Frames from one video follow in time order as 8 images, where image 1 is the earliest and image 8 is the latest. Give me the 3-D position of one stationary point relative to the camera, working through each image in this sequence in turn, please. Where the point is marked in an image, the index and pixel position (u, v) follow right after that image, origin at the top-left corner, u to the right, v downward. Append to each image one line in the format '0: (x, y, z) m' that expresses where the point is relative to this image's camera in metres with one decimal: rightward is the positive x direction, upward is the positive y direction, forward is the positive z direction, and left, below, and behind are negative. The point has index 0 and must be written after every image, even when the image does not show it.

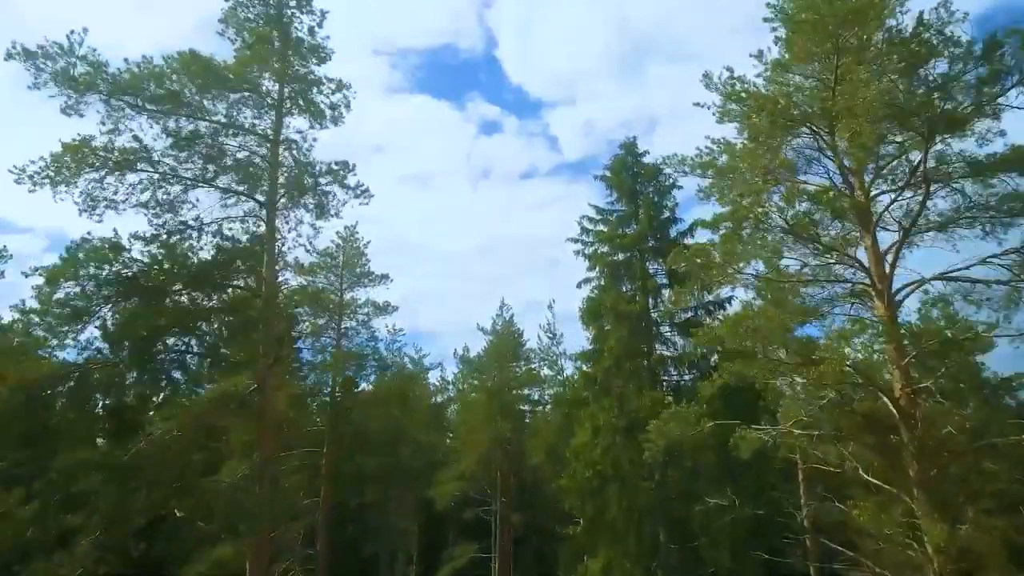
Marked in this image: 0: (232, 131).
0: (-4.9, +2.7, +15.0) m
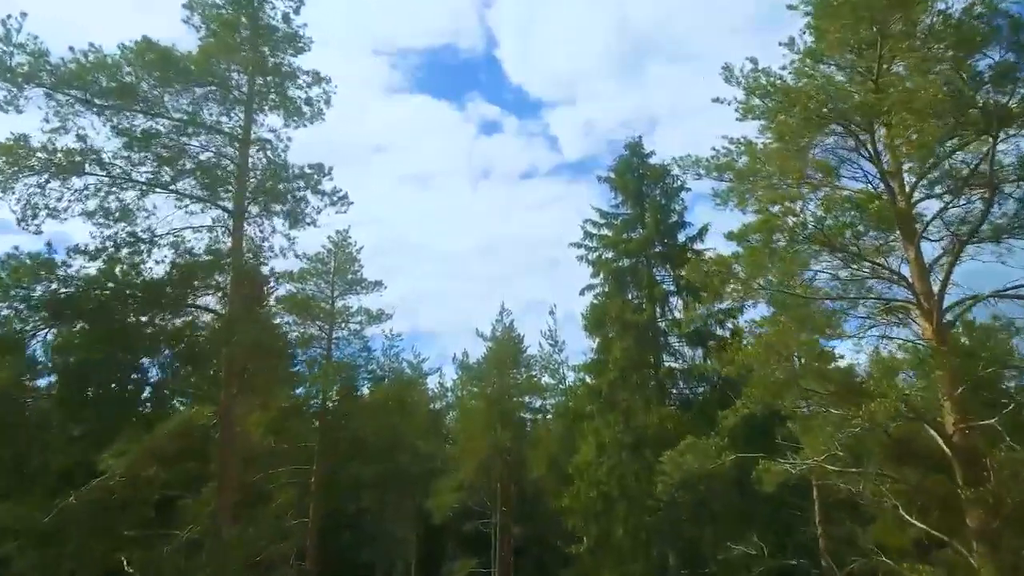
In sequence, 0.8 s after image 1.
0: (-5.0, +2.5, +13.3) m
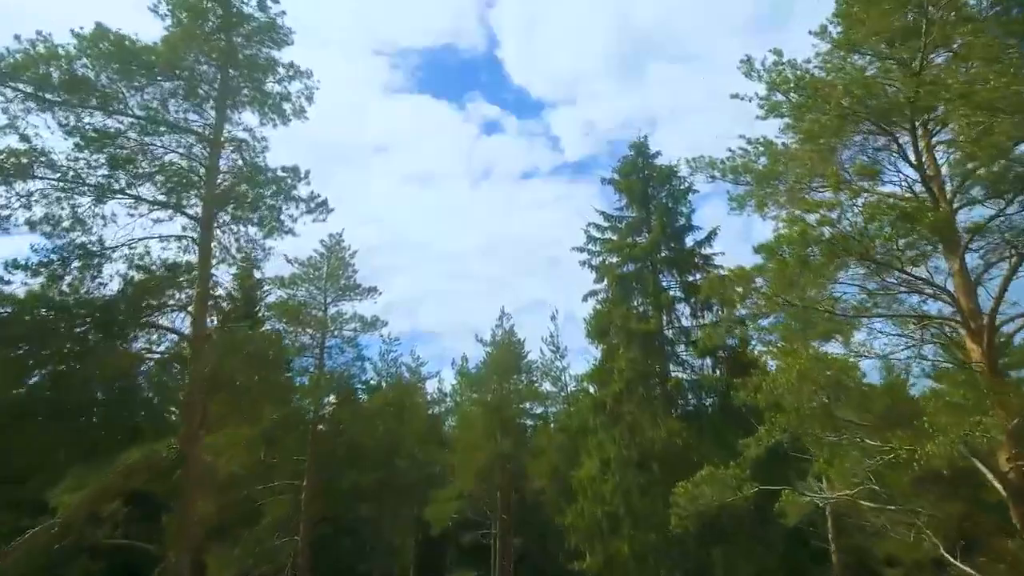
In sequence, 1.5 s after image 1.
0: (-5.0, +2.2, +12.0) m
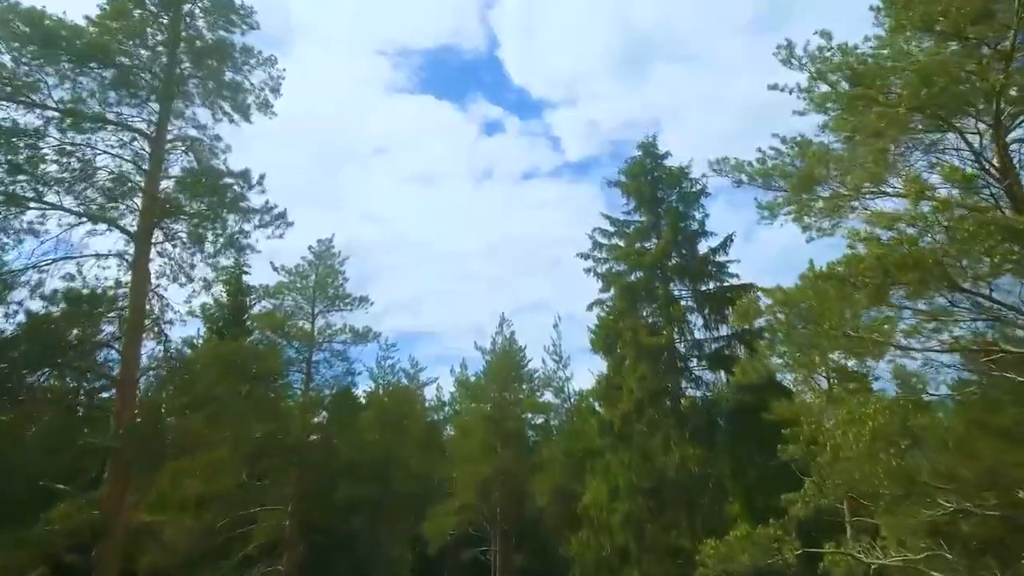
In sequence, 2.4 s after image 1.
0: (-5.0, +1.9, +10.0) m
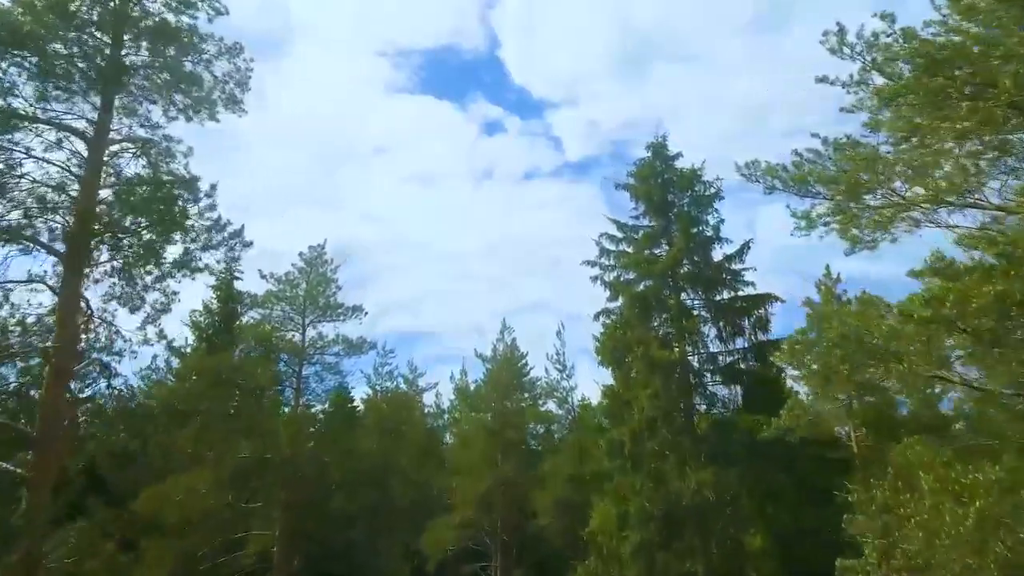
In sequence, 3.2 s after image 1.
0: (-4.9, +1.6, +8.4) m
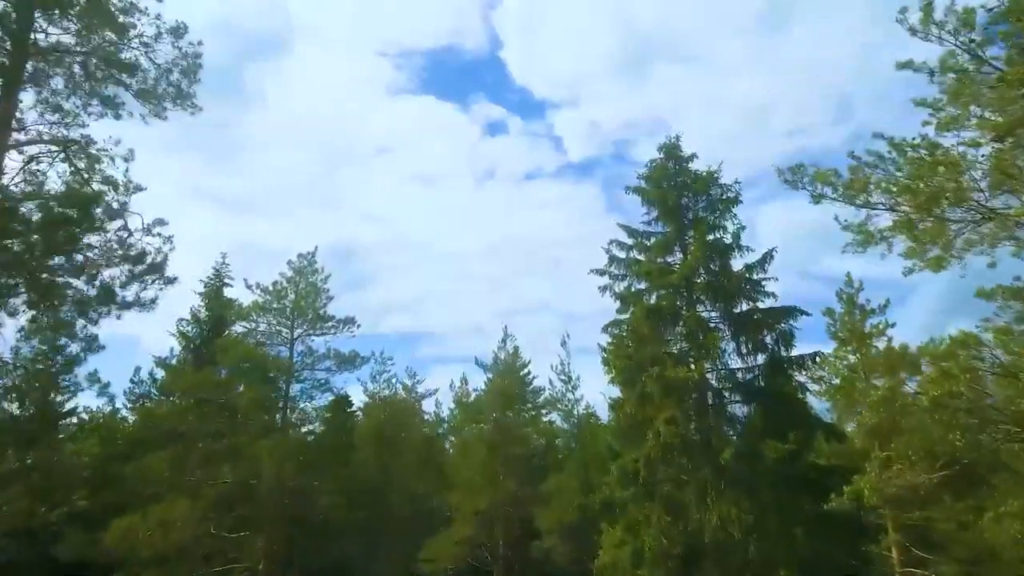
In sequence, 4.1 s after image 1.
0: (-4.8, +1.3, +6.5) m
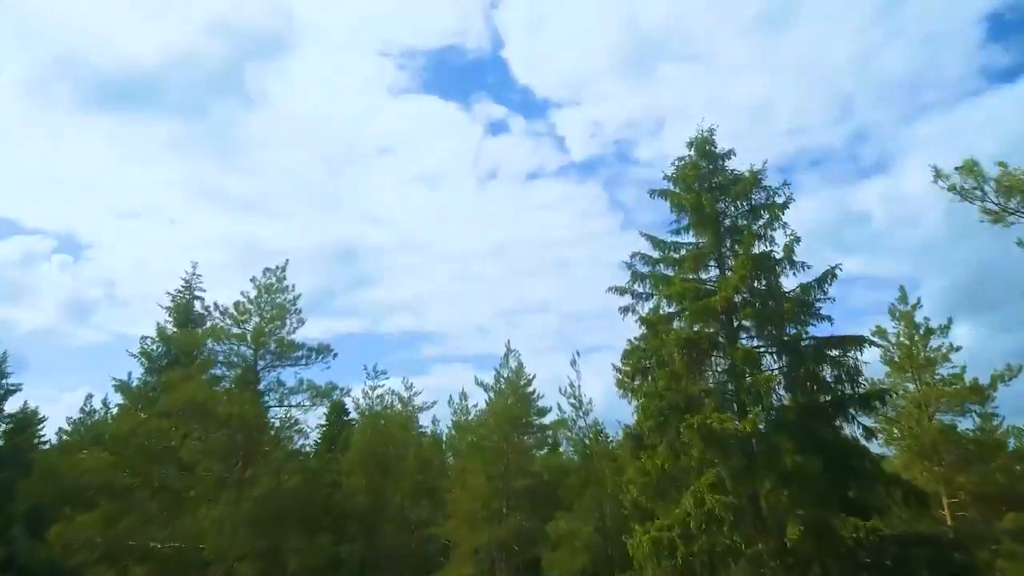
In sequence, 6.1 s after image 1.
0: (-4.8, +0.7, +2.4) m
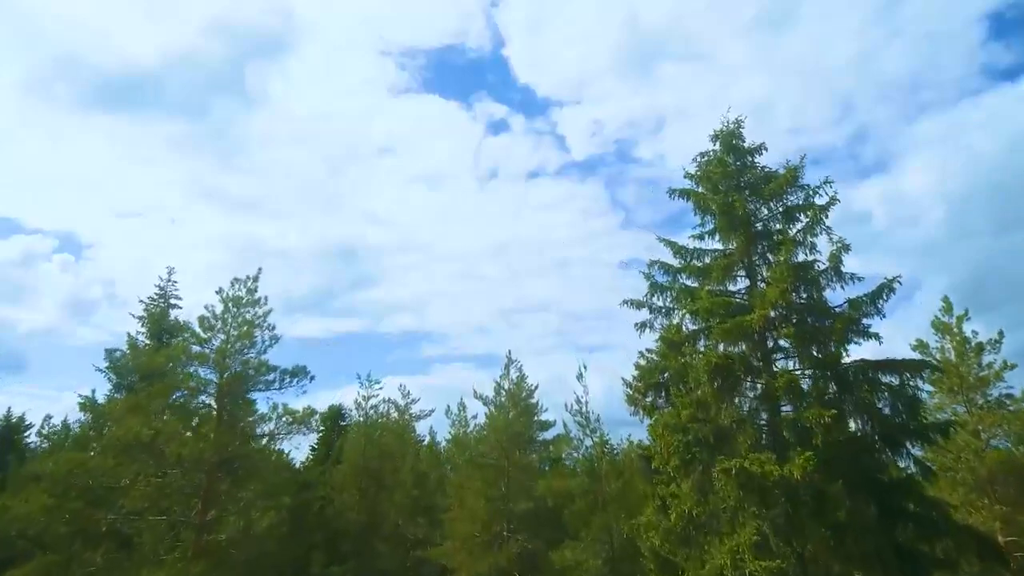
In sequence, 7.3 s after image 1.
0: (-4.8, +0.4, -0.4) m
